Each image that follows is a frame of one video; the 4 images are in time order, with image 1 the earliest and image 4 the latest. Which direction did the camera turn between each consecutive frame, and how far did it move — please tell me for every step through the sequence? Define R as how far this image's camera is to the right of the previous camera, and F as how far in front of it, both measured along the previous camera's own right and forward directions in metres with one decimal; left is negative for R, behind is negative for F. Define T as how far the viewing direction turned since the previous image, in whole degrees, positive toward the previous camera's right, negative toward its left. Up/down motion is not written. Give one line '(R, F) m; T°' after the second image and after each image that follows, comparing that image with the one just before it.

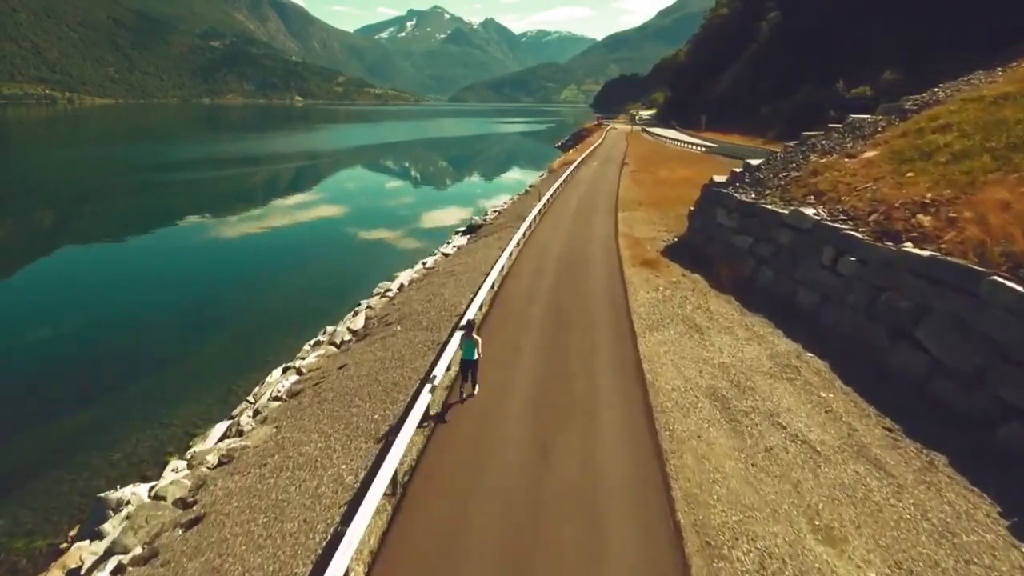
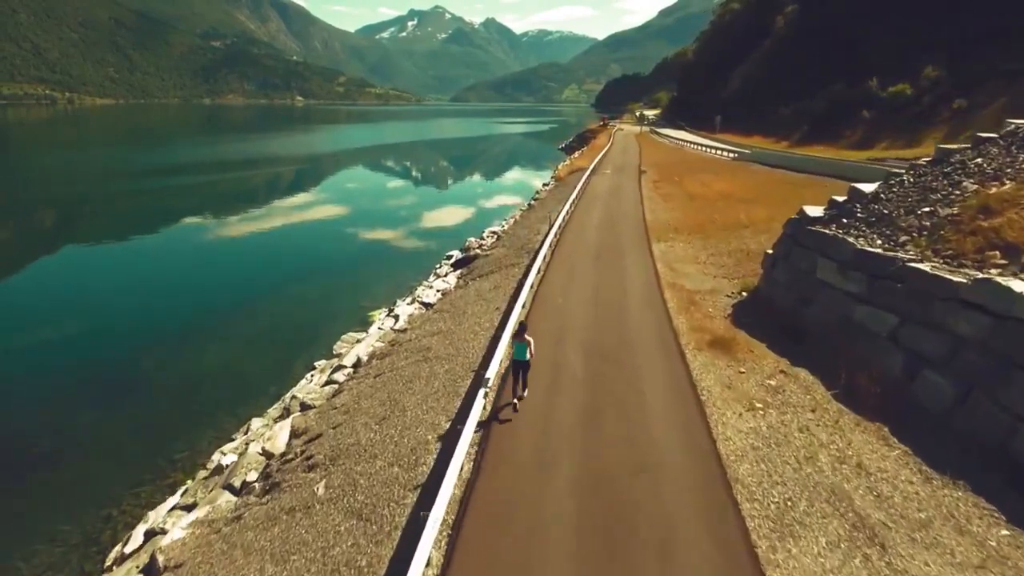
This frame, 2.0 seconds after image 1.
(0.0, +6.4) m; 0°
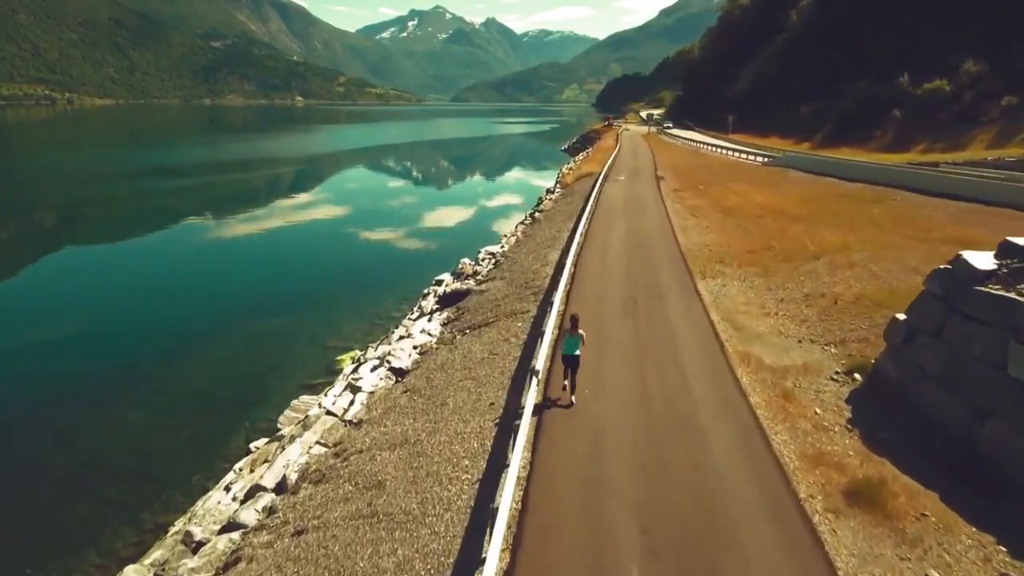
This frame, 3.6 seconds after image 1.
(0.0, +5.1) m; 0°
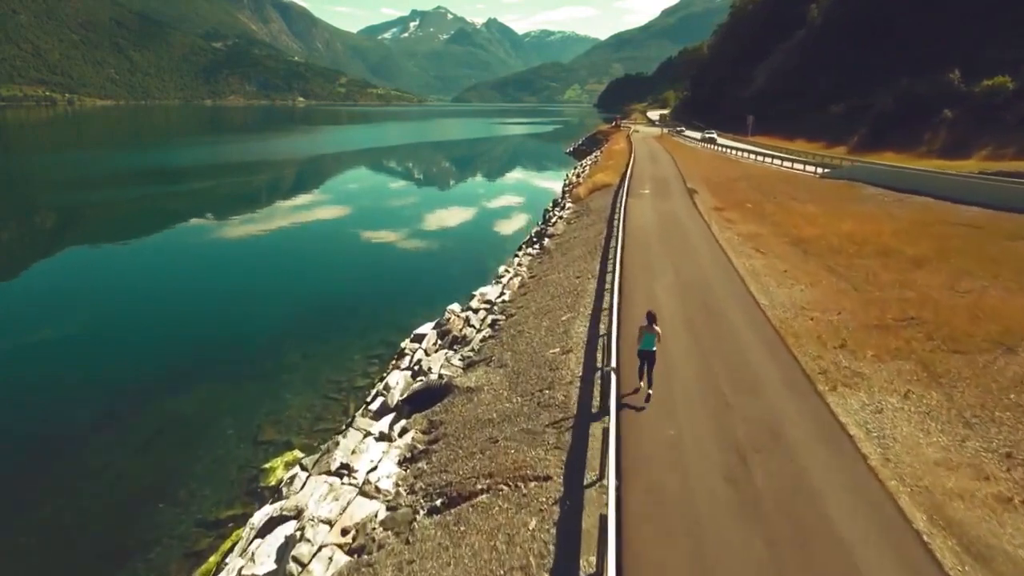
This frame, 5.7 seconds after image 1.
(0.0, +6.8) m; 0°
